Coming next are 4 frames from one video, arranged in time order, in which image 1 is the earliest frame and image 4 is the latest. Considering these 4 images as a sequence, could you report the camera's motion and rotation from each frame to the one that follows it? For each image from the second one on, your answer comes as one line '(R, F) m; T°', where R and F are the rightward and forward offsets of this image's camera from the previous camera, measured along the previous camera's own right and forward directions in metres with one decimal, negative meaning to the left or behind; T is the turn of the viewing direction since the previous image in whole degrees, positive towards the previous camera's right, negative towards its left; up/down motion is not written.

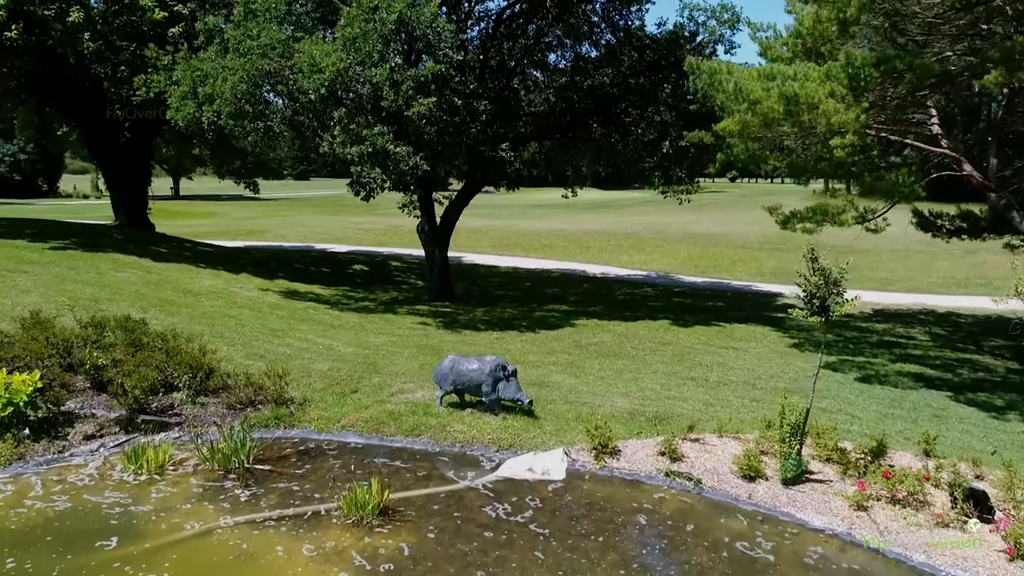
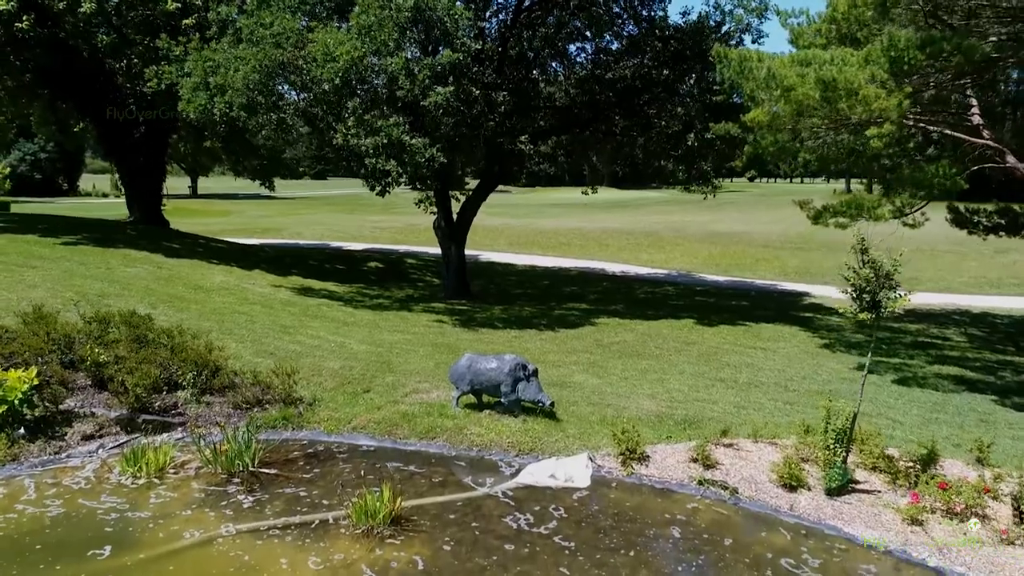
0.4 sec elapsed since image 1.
(-0.1, +1.3) m; -1°
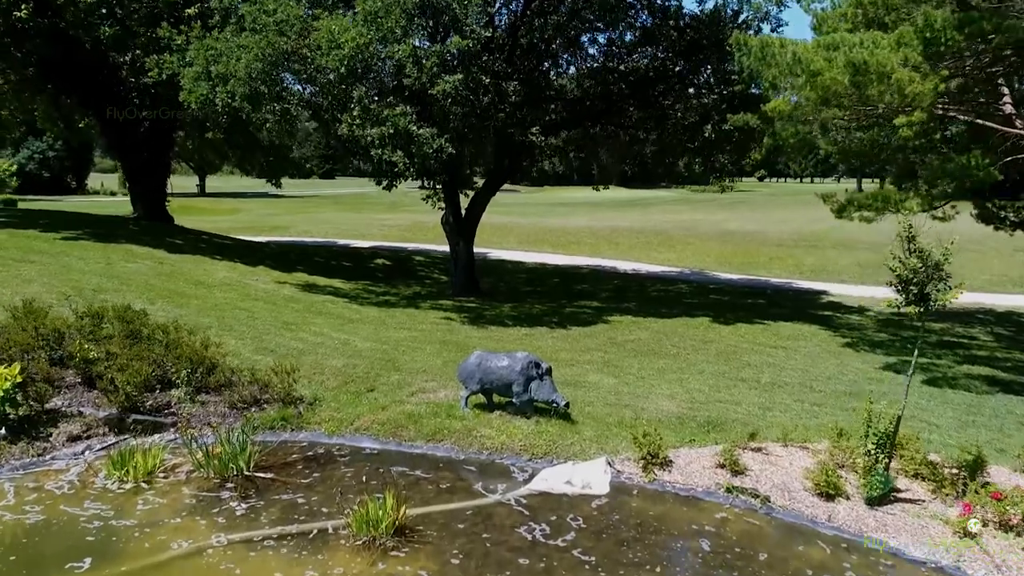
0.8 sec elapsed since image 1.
(-0.1, +1.3) m; -1°
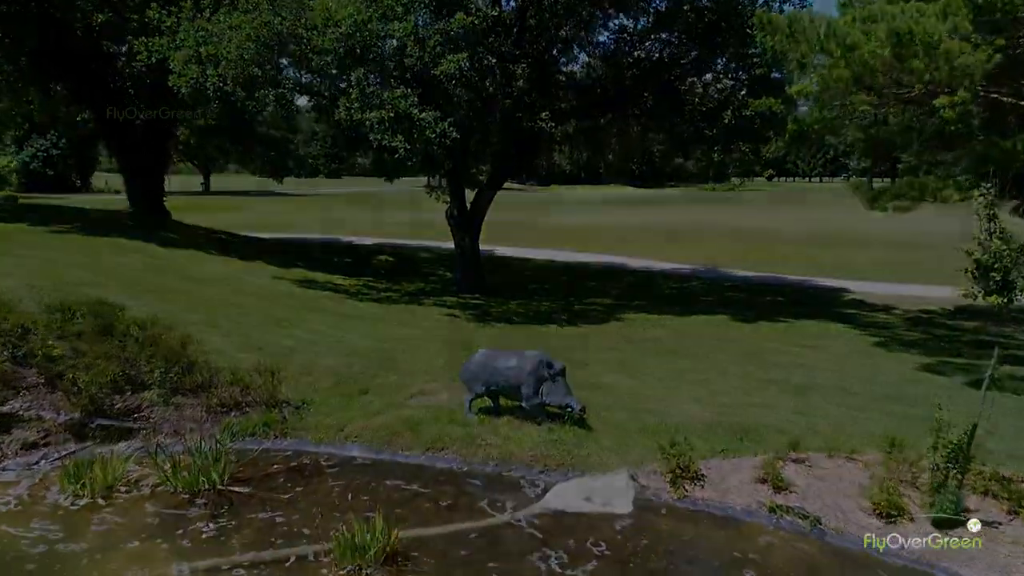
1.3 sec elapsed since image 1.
(-0.1, +2.2) m; 0°
